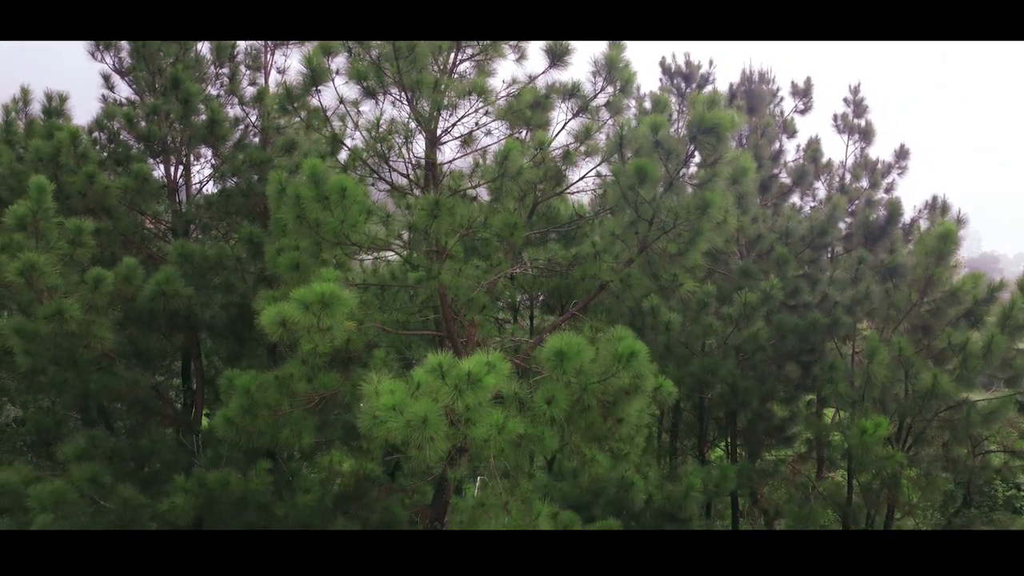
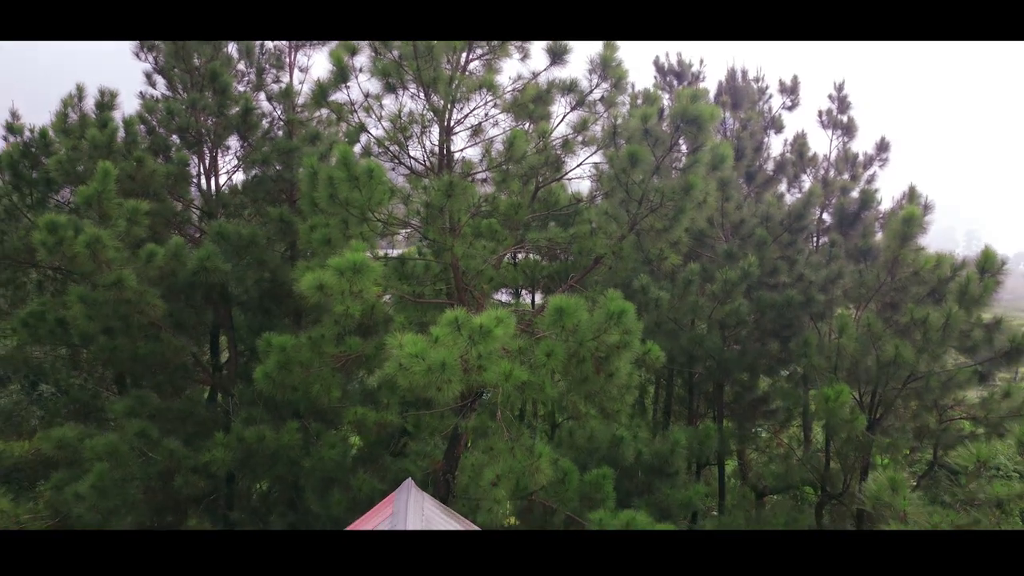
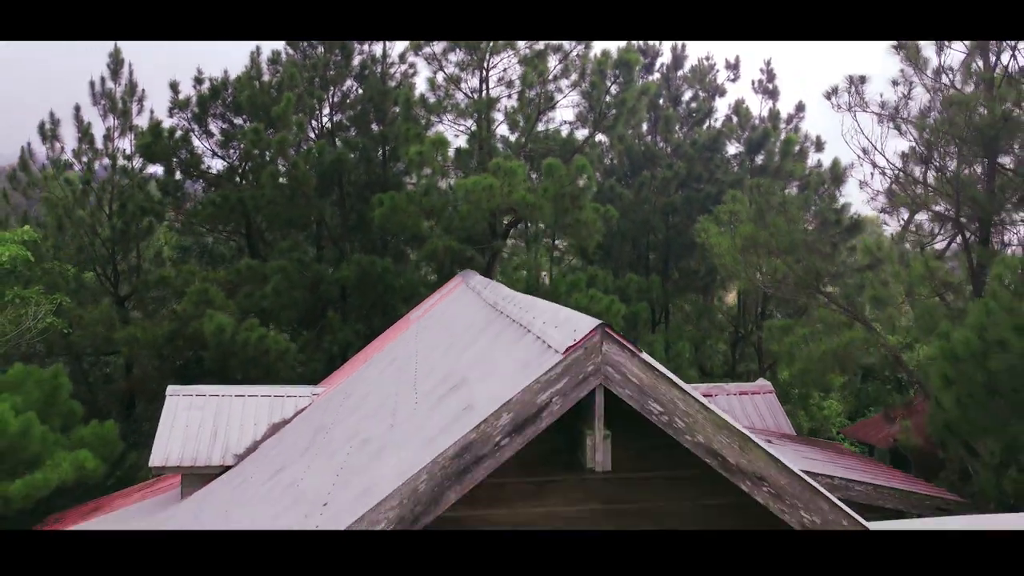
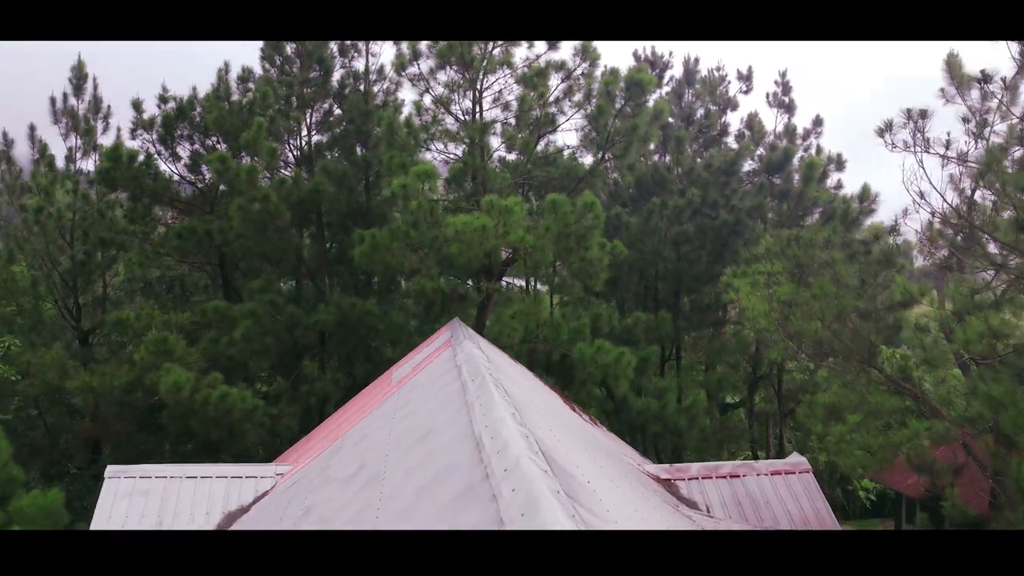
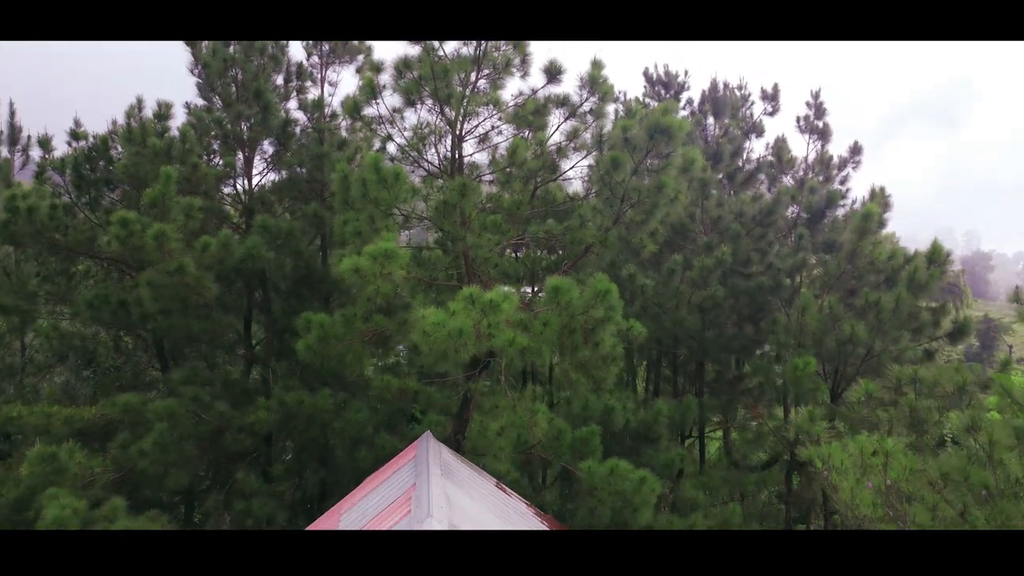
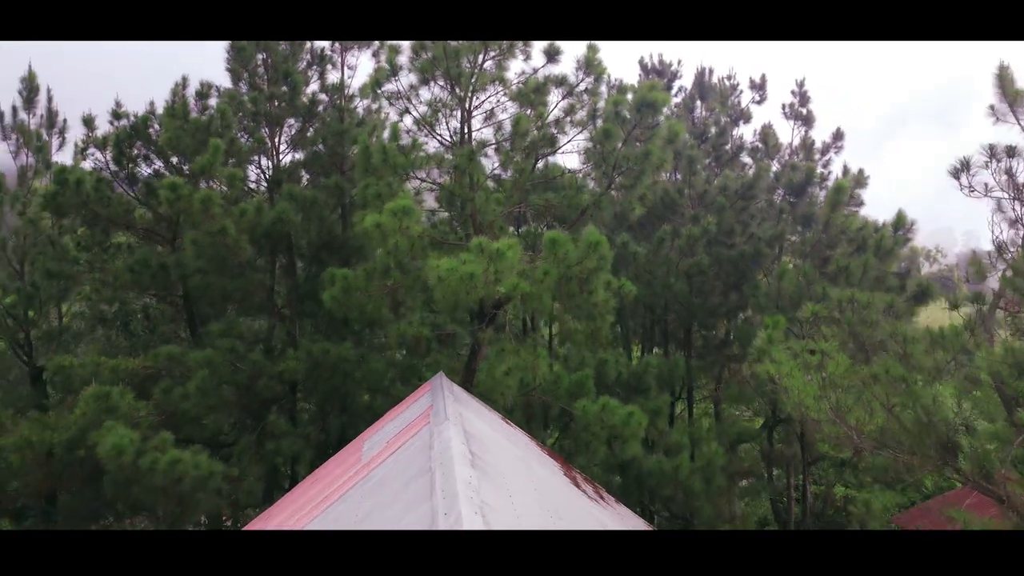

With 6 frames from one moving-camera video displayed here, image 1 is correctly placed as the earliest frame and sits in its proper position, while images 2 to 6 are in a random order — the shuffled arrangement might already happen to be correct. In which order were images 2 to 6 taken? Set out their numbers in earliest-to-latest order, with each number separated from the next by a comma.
2, 5, 6, 4, 3
